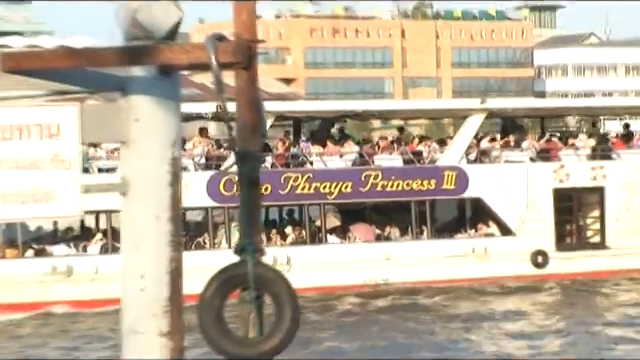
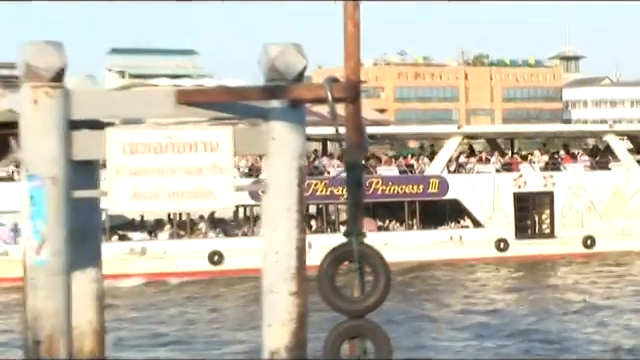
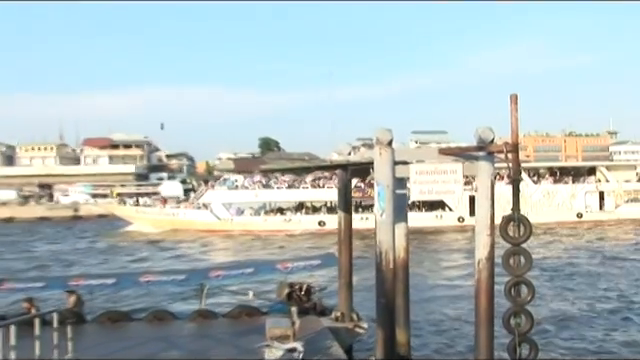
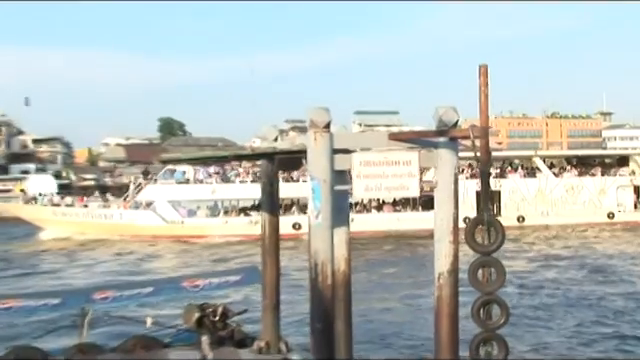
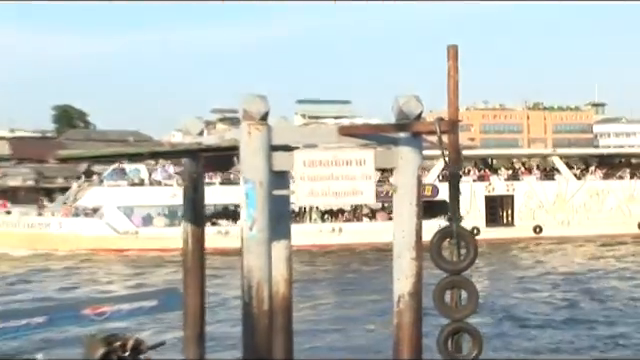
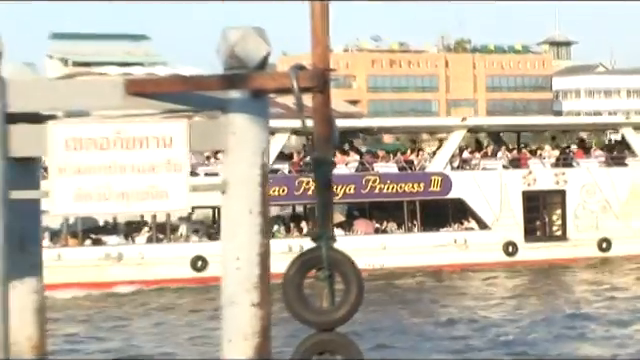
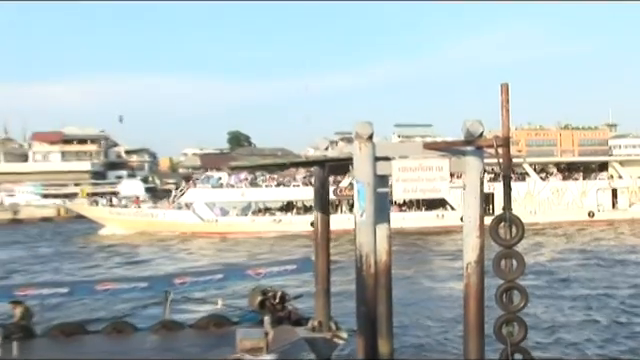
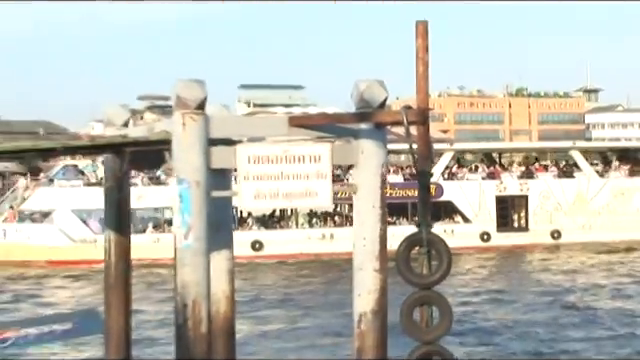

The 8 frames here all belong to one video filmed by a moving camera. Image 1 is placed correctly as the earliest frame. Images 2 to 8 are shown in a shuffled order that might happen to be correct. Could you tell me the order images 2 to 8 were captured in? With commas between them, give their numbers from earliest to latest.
6, 2, 8, 5, 4, 7, 3
